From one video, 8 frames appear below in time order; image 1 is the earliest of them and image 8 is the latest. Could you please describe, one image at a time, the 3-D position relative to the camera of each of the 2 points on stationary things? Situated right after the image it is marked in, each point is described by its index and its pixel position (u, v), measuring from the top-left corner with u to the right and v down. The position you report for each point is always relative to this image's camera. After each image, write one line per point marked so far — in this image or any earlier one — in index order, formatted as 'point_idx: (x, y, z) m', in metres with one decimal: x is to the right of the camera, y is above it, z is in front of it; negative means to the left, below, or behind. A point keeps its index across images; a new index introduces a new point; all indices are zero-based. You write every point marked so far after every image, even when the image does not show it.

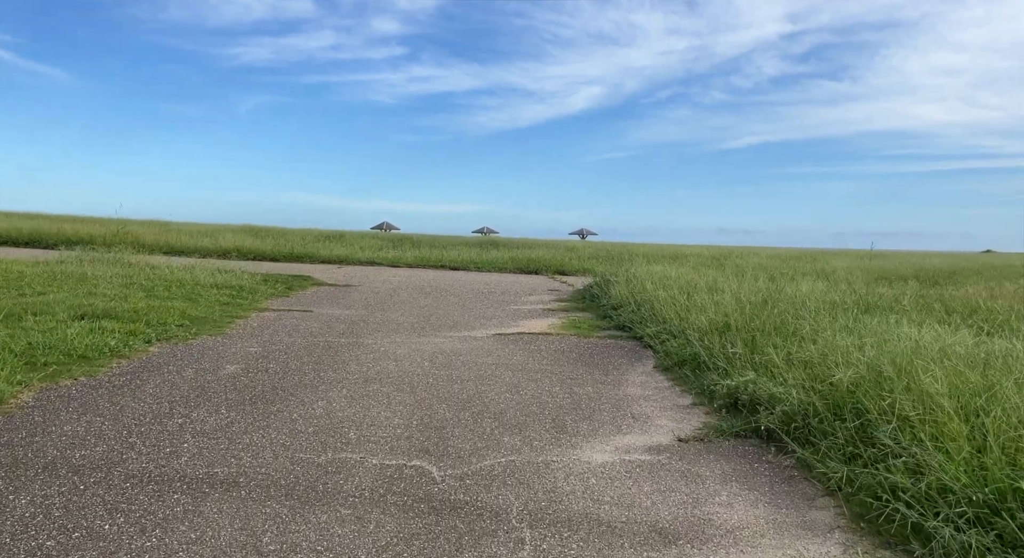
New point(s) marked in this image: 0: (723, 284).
0: (+2.6, -0.1, +8.0) m
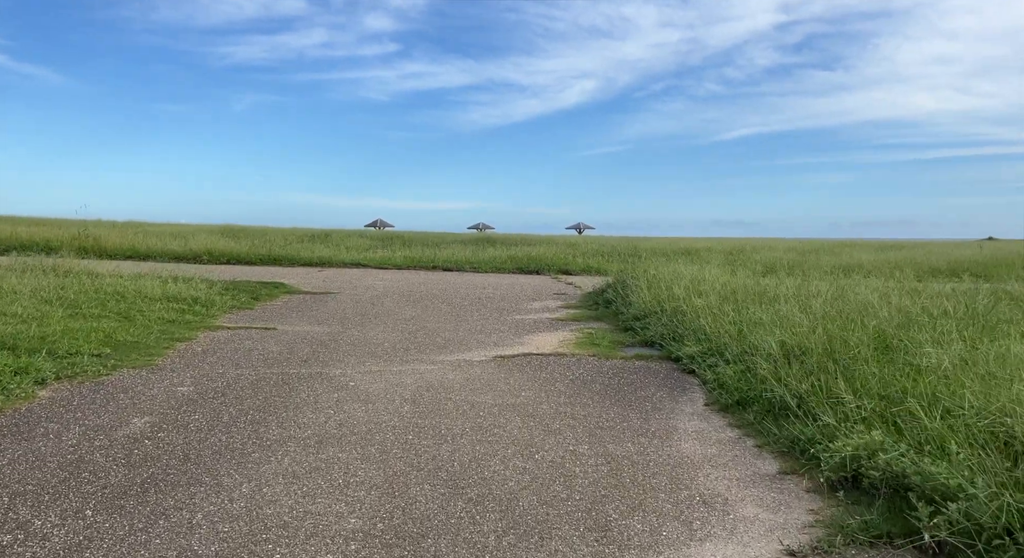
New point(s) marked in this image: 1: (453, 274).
0: (+2.6, -0.1, +6.7) m
1: (-1.2, +0.1, +13.6) m
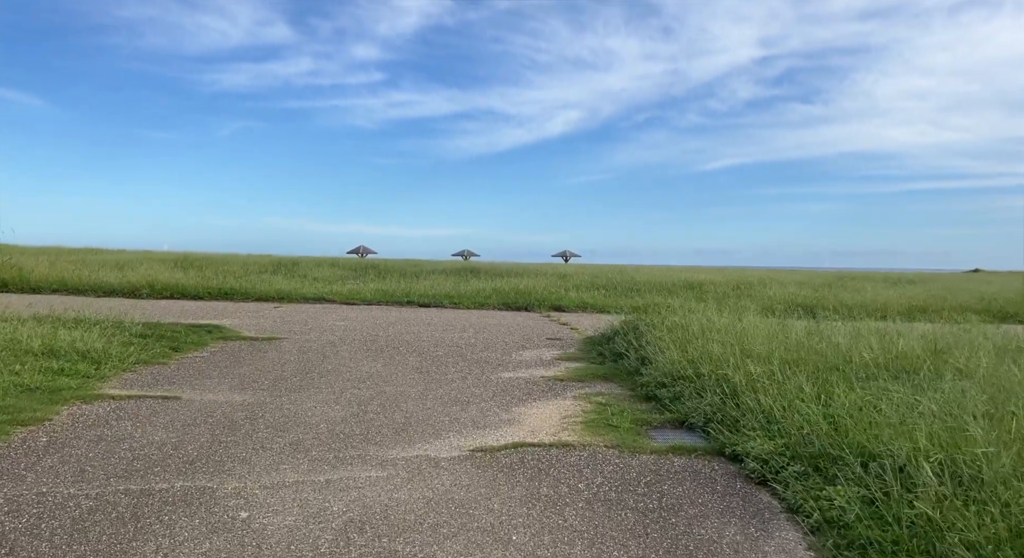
0: (+2.5, -0.5, +5.0) m
1: (-1.5, -0.6, +11.9) m
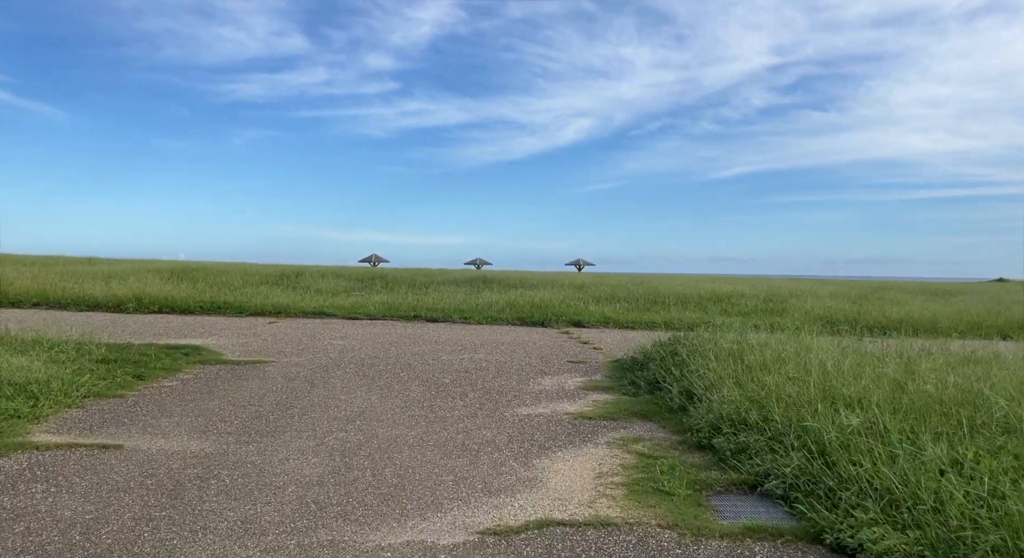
0: (+2.6, -0.6, +4.0) m
1: (-1.2, -0.8, +10.9) m
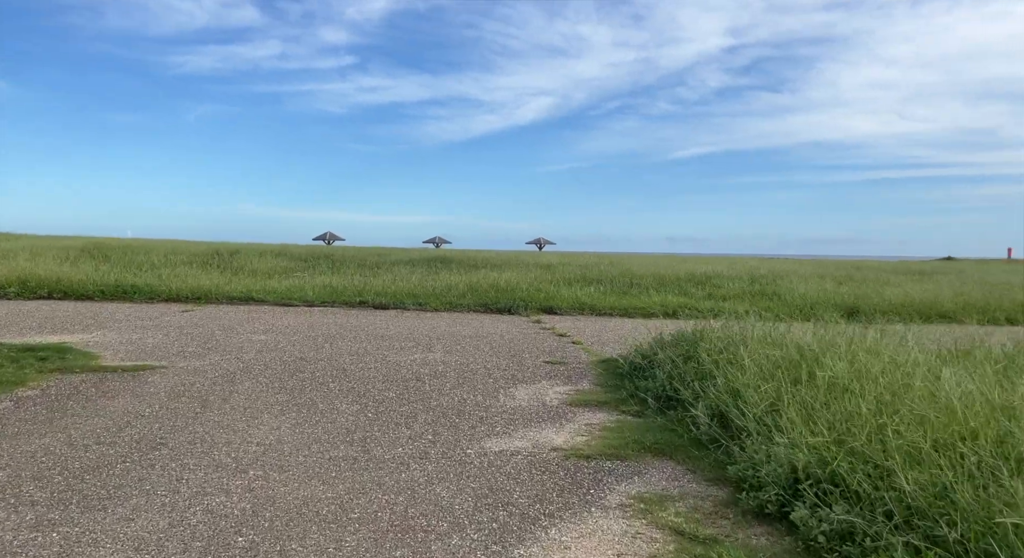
0: (+2.5, -0.6, +2.6) m
1: (-1.8, -0.5, +9.3) m
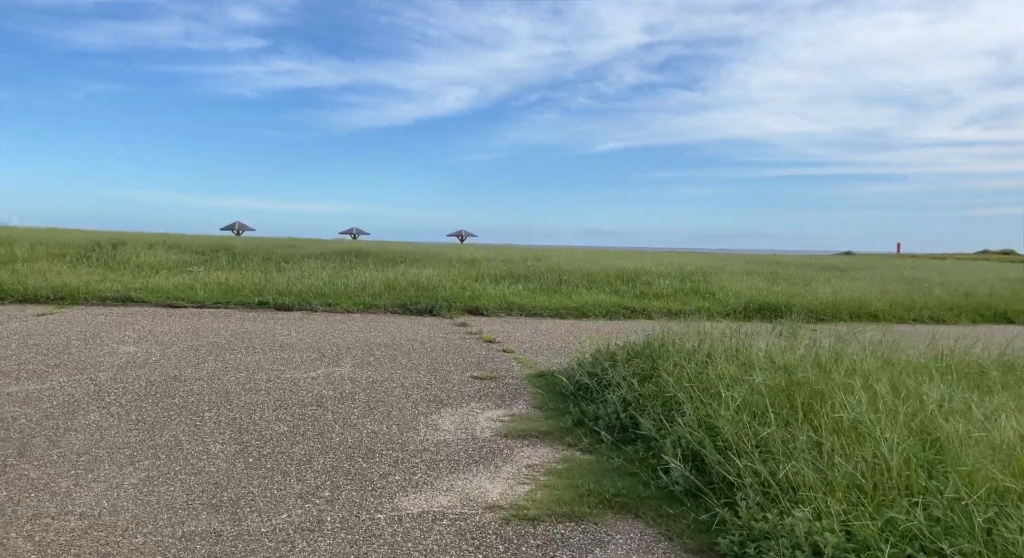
0: (+2.3, -0.6, +2.0) m
1: (-2.8, -0.5, +8.1) m
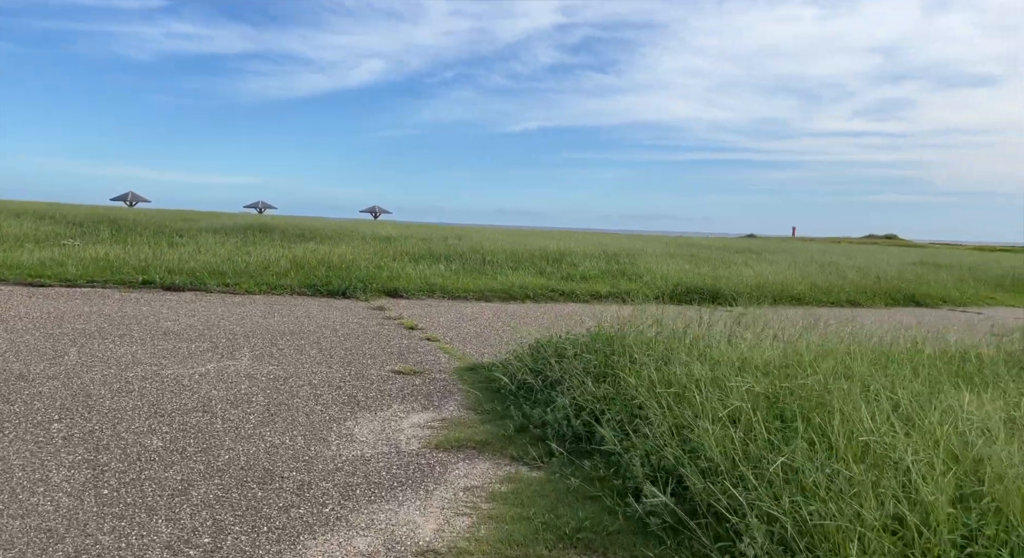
0: (+2.2, -0.6, +1.7) m
1: (-3.6, -0.3, +7.1) m
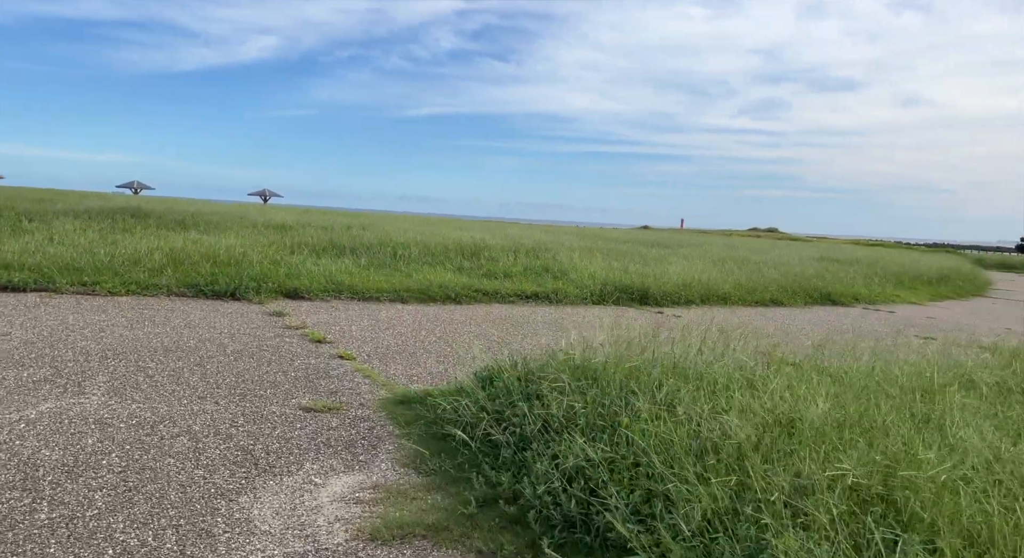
0: (+2.3, -0.7, +1.2) m
1: (-4.3, -0.3, +5.6) m
